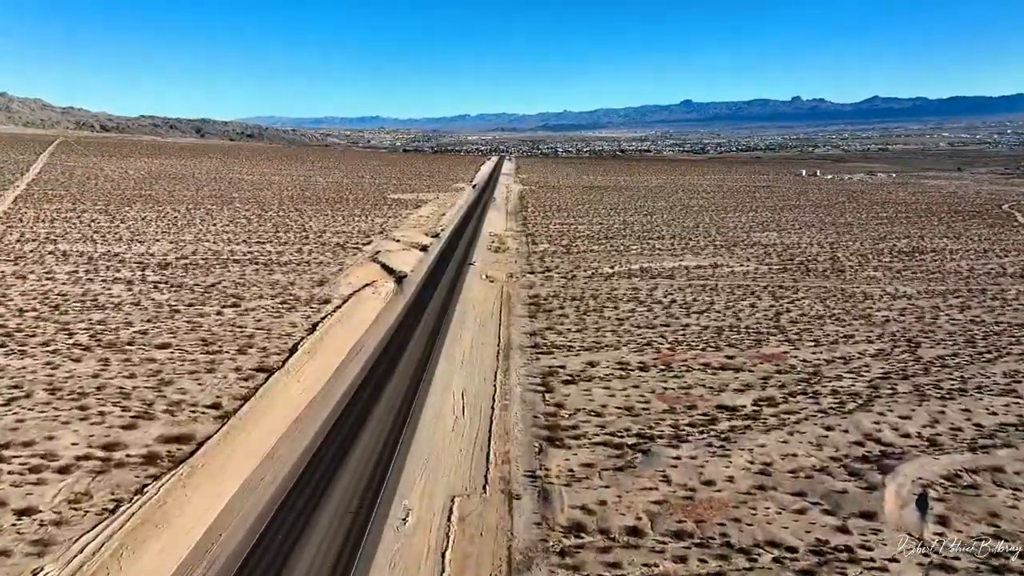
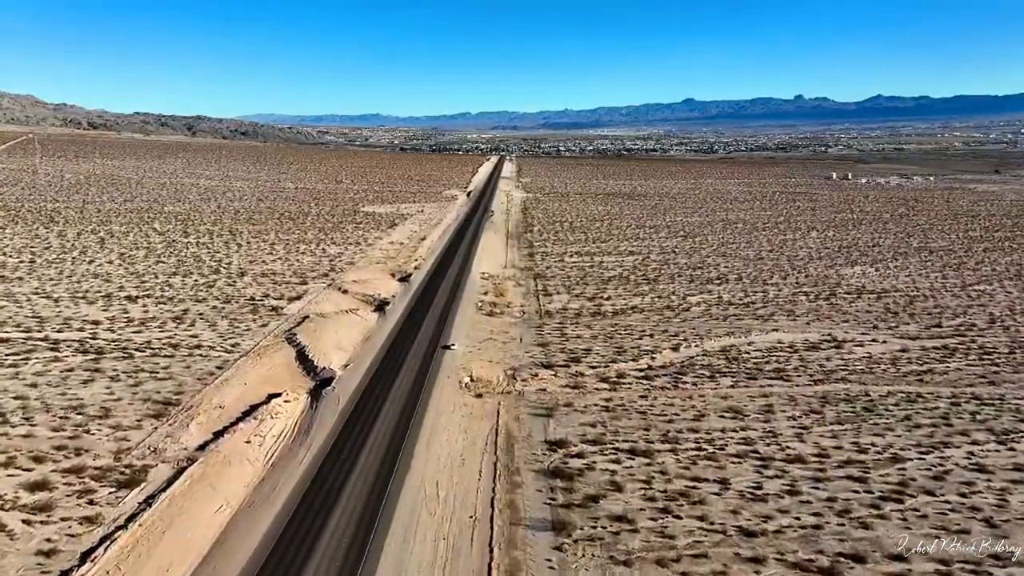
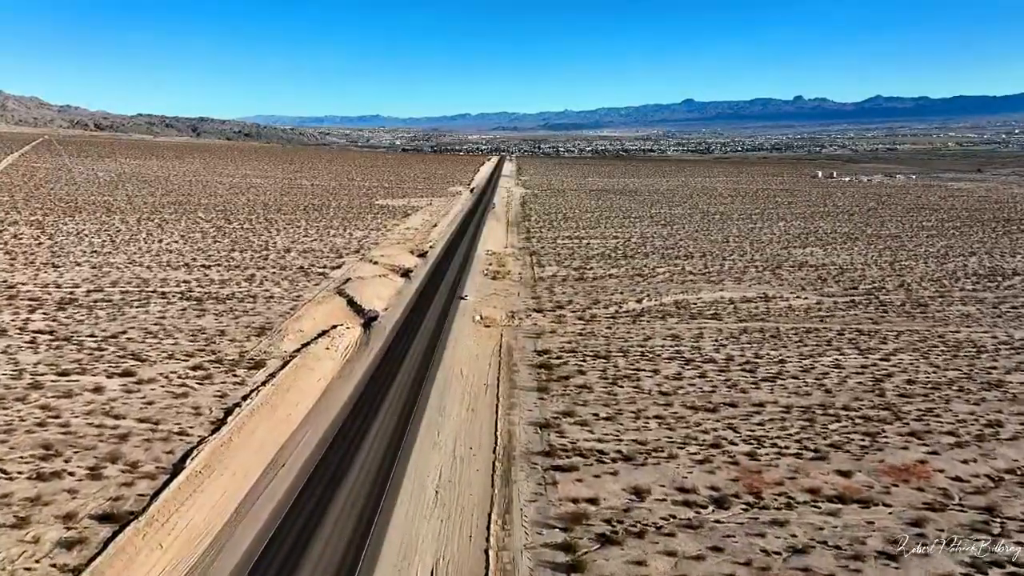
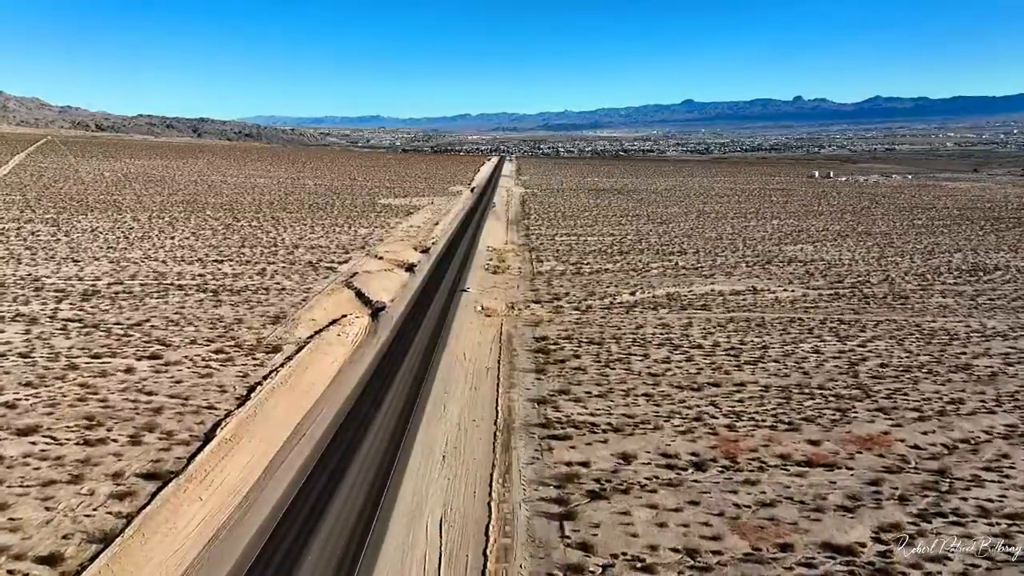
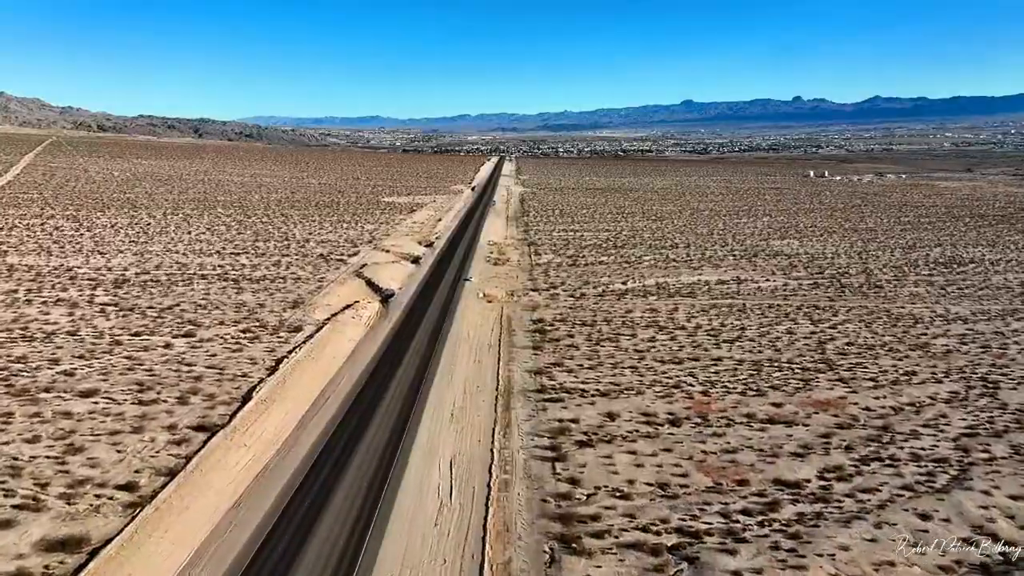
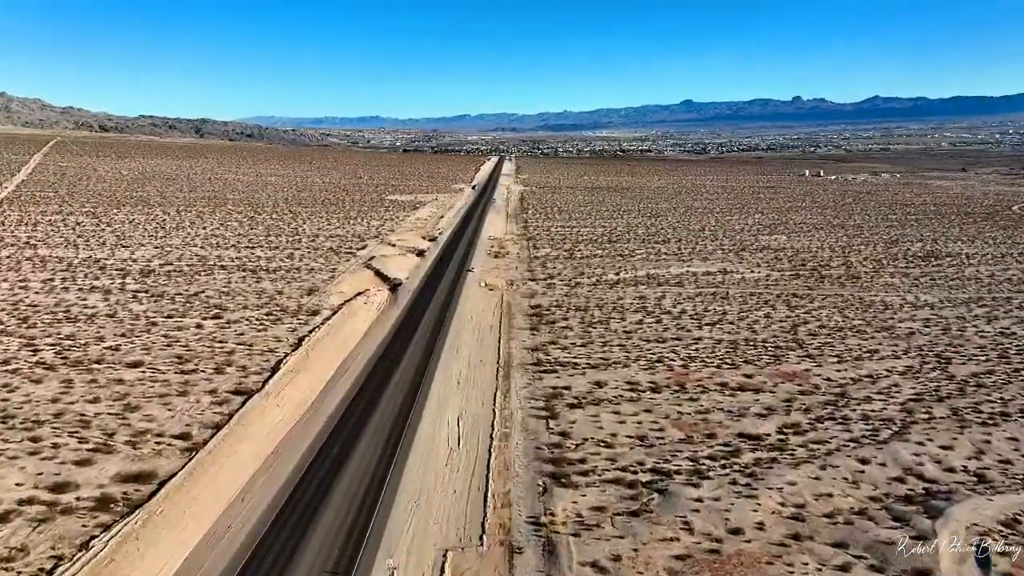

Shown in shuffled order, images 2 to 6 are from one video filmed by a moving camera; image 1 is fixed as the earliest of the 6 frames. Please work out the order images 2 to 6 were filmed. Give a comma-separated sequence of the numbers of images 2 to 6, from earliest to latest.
6, 5, 4, 3, 2
